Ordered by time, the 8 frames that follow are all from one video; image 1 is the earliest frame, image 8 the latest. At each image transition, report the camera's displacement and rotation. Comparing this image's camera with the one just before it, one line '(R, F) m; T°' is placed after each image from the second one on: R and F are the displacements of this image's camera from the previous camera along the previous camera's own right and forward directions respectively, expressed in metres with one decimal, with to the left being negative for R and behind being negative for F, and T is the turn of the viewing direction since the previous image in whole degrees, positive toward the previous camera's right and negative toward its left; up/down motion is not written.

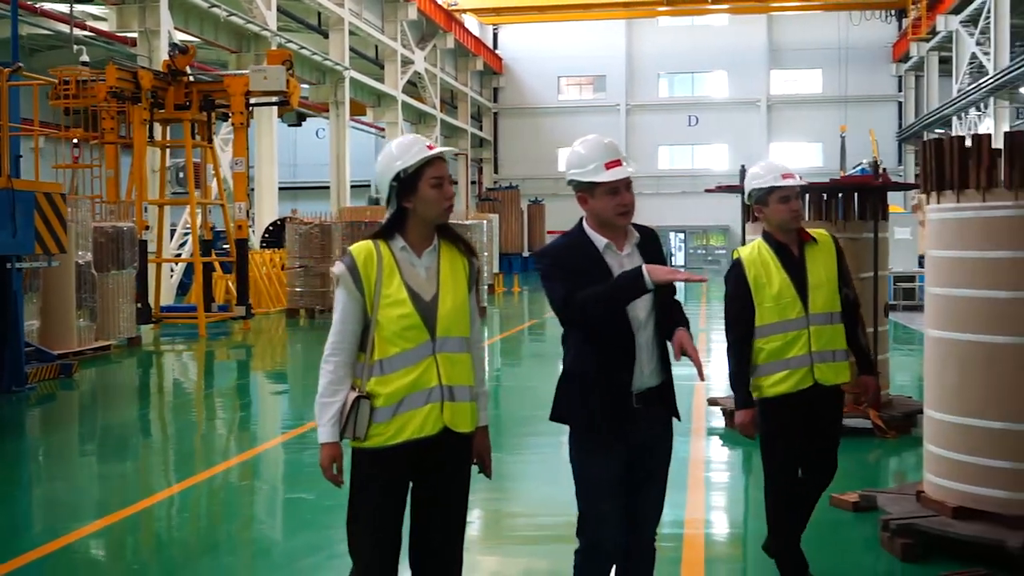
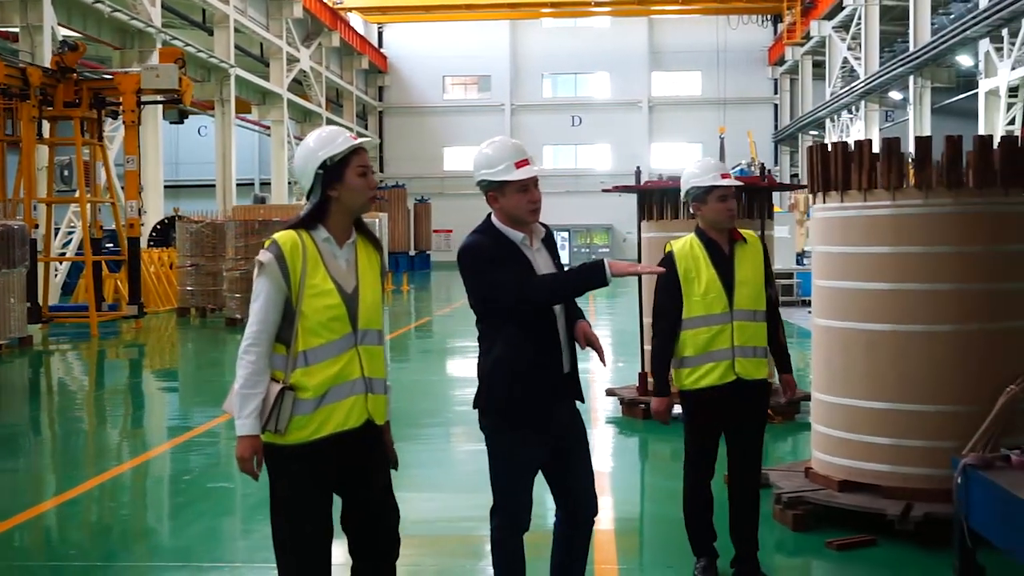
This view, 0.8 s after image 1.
(-0.1, -0.1) m; +6°
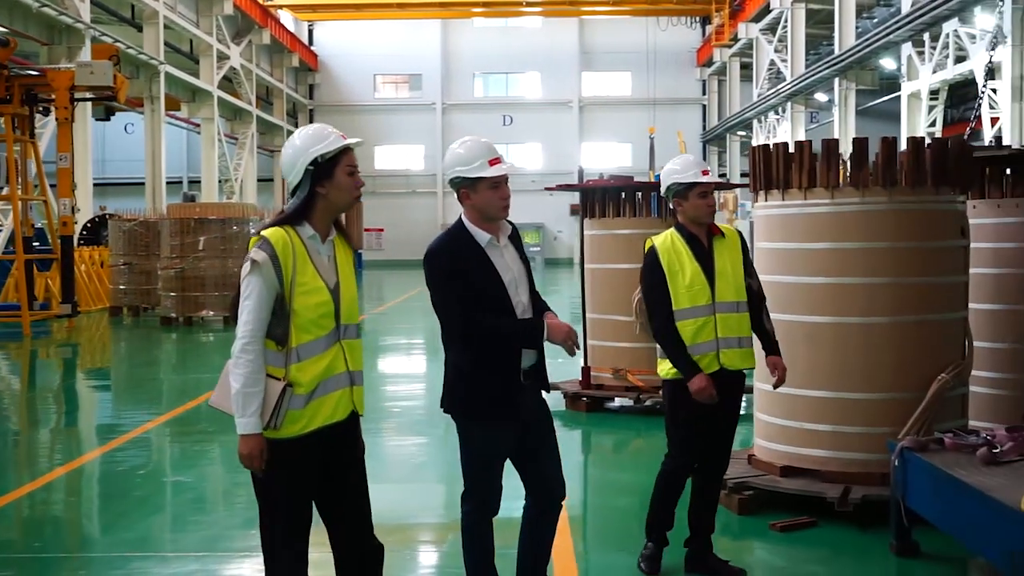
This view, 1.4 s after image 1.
(-0.1, 0.0) m; +4°
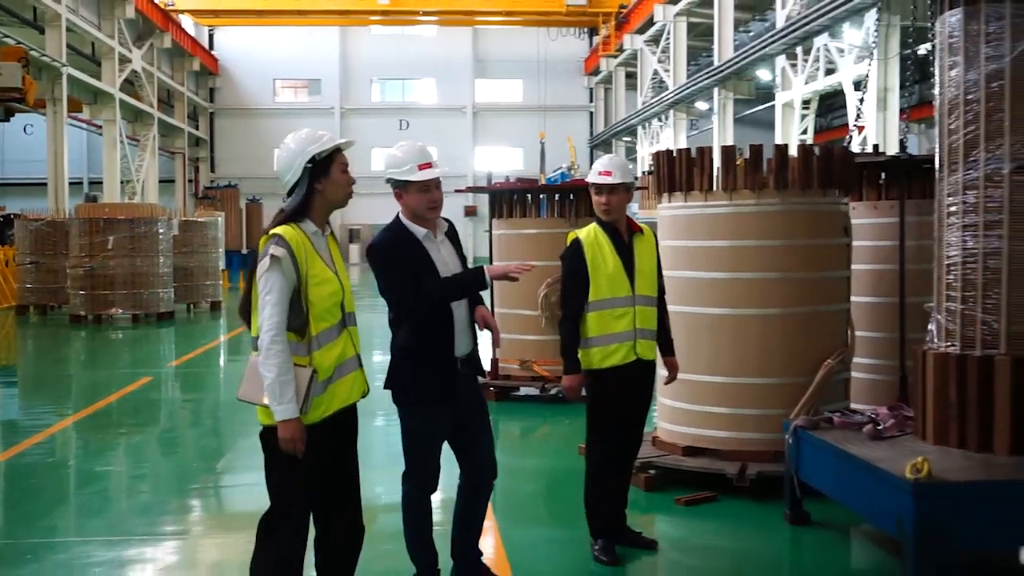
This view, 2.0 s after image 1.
(-0.3, -0.2) m; +7°
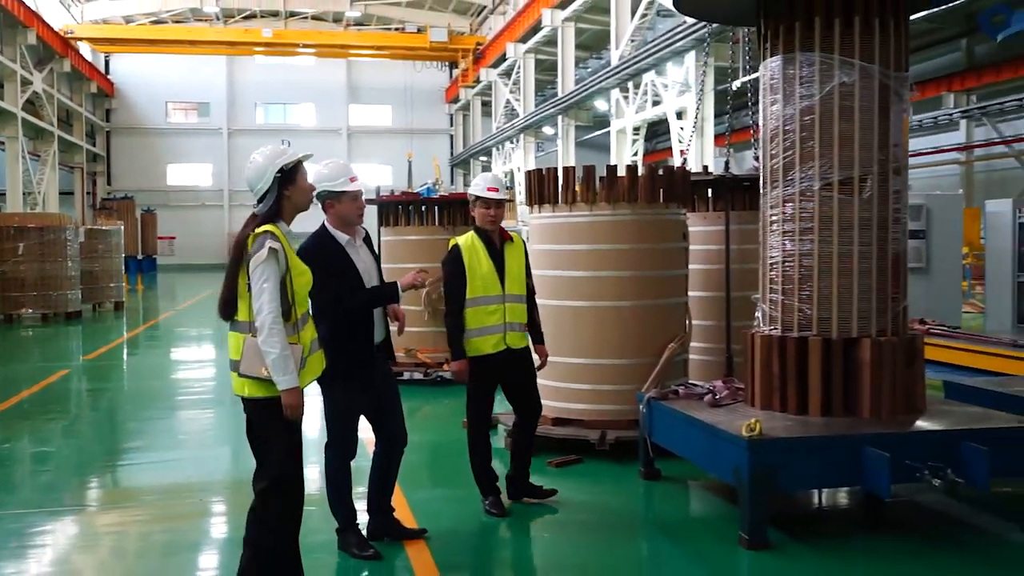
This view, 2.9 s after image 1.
(-0.4, -0.8) m; +9°
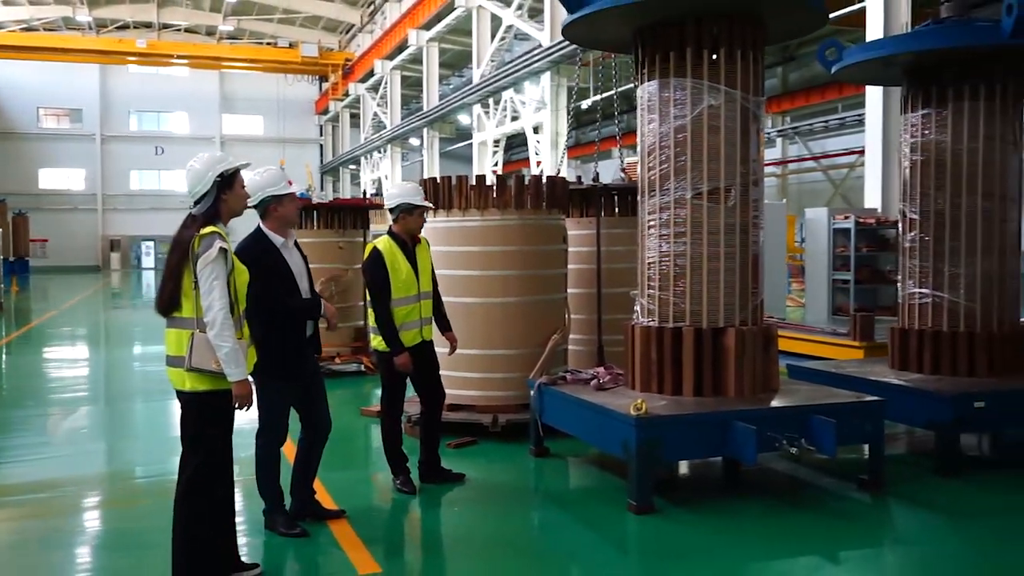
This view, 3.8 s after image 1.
(-0.6, -0.5) m; +10°
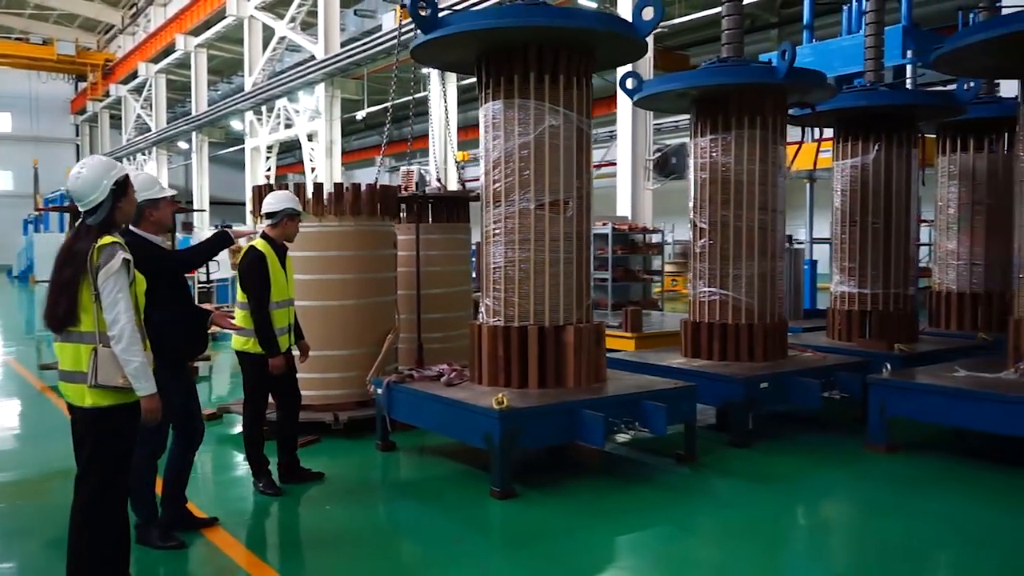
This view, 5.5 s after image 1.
(-1.5, -0.1) m; +22°
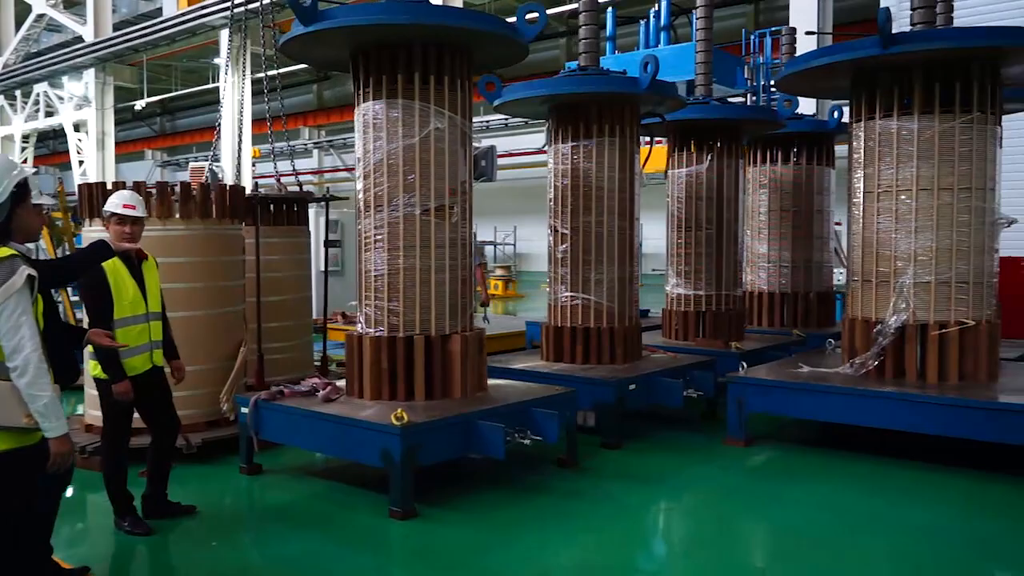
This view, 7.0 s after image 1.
(-1.3, +0.4) m; +19°
